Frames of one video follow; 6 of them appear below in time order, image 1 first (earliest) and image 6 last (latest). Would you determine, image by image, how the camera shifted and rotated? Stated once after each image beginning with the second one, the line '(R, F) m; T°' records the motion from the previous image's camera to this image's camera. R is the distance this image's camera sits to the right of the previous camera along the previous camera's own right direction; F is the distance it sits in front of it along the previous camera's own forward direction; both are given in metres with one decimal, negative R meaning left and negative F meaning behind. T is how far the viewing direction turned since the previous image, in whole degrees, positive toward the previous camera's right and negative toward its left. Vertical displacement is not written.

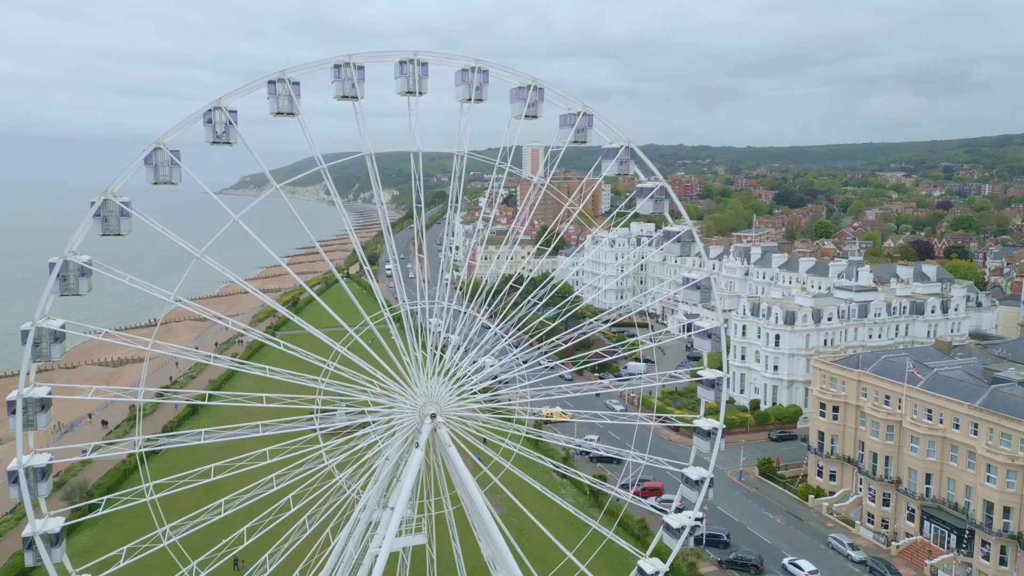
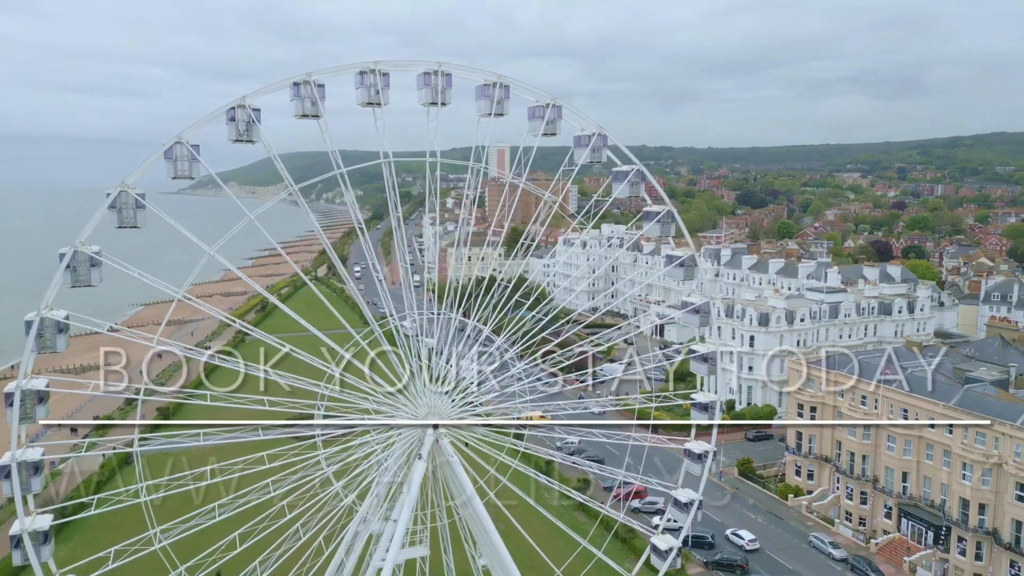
(-0.8, +0.1) m; +3°
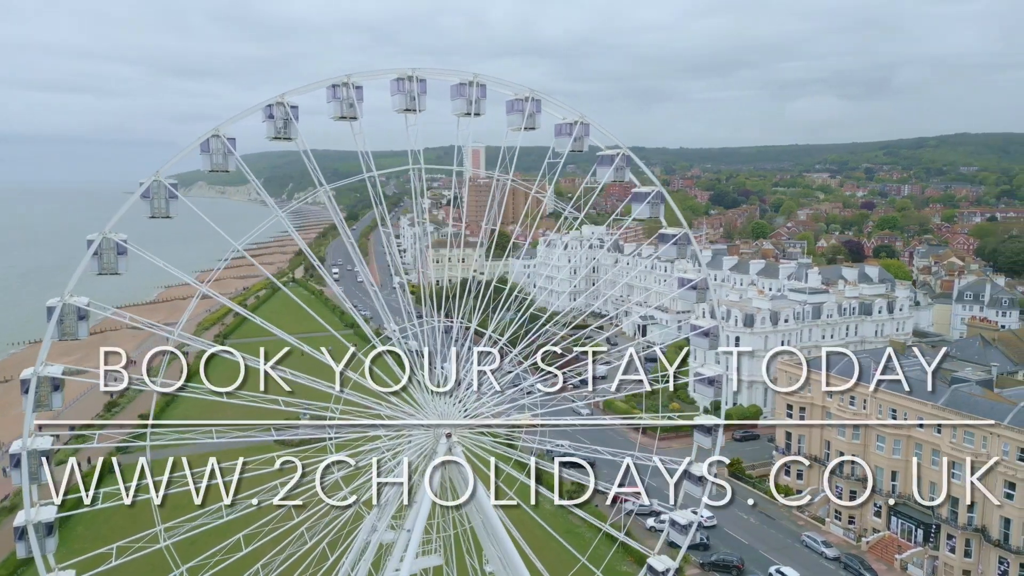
(-0.8, +0.1) m; +2°
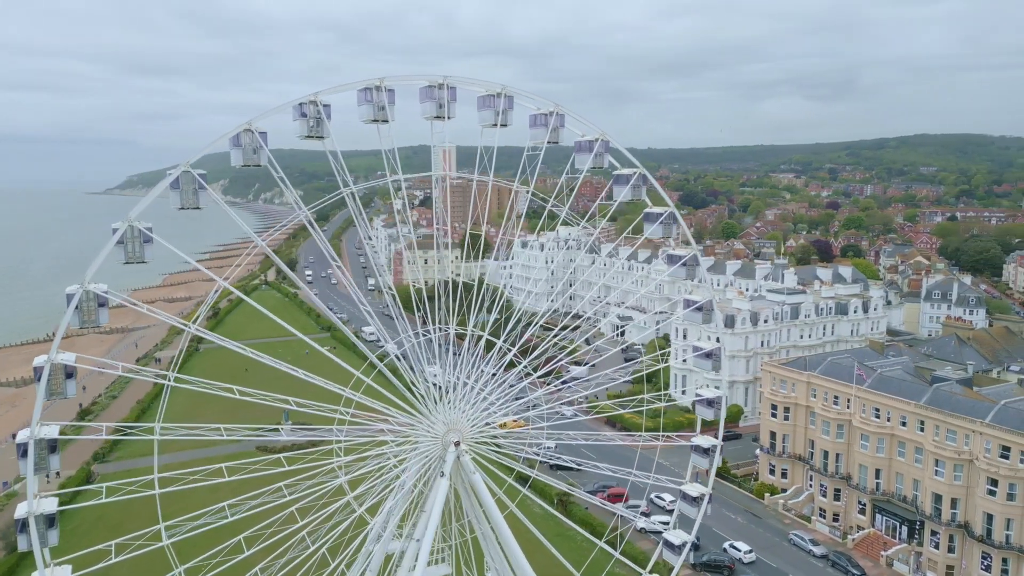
(-0.8, +0.1) m; +2°
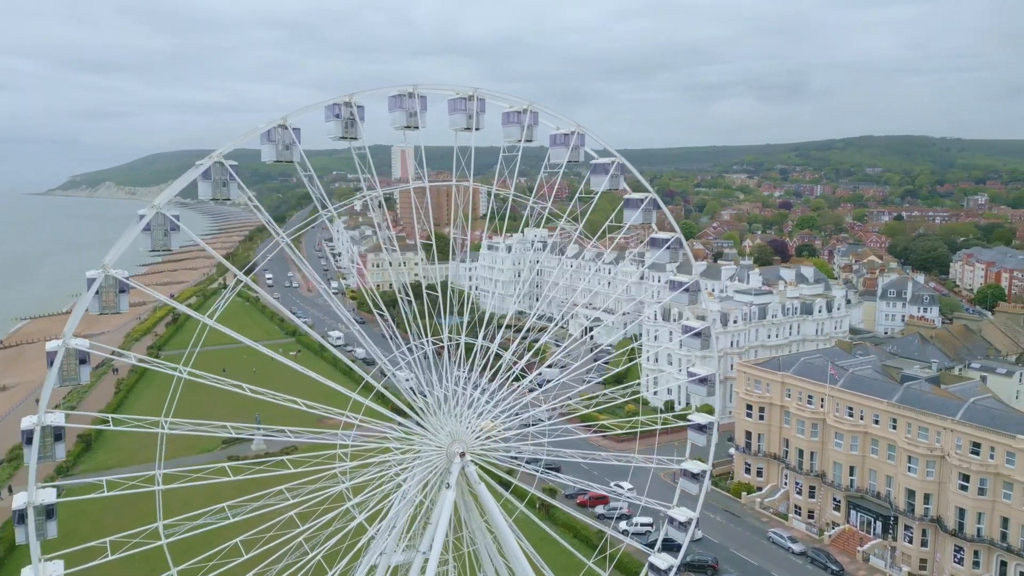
(-1.0, +0.1) m; +3°
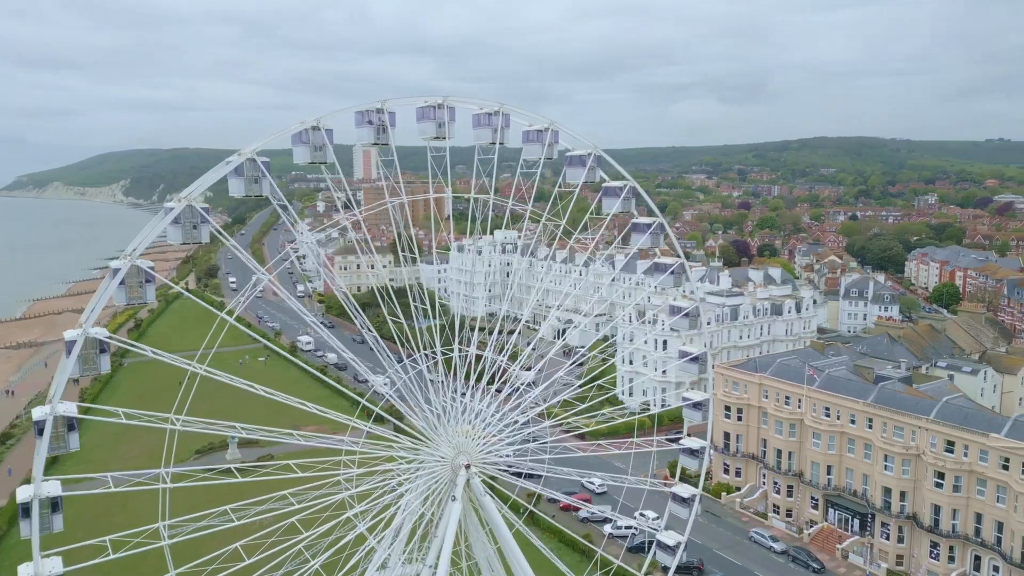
(-0.9, +0.1) m; +3°
